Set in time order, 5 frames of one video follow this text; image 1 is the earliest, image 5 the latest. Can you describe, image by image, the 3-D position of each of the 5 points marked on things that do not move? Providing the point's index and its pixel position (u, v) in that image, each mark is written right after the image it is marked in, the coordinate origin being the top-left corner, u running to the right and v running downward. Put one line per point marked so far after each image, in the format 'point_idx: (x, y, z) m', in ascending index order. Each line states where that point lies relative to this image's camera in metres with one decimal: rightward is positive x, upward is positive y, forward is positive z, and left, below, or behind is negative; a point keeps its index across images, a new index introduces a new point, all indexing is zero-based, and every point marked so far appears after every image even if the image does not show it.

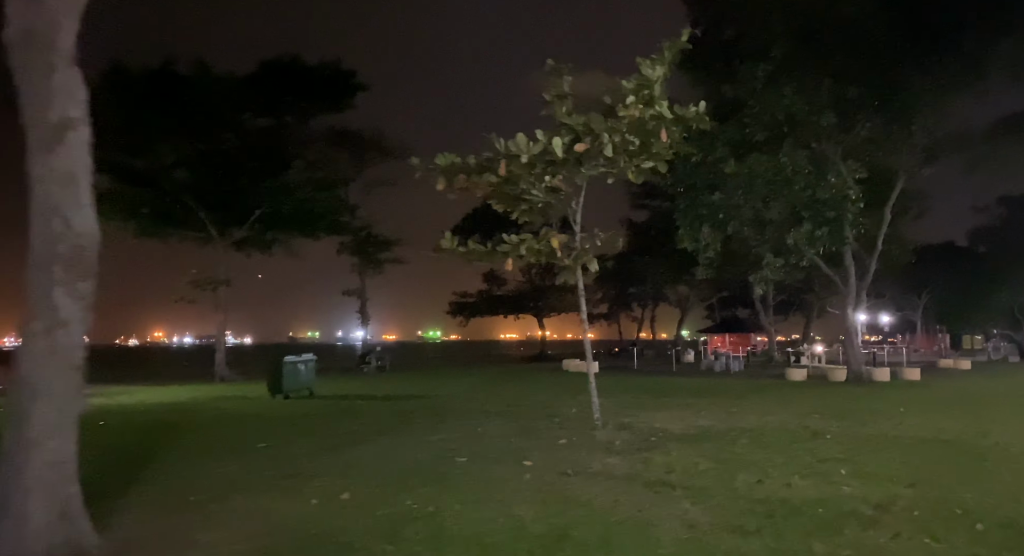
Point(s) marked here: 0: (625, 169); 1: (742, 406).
0: (+2.0, +1.9, +11.4) m
1: (+5.2, -2.9, +15.2) m
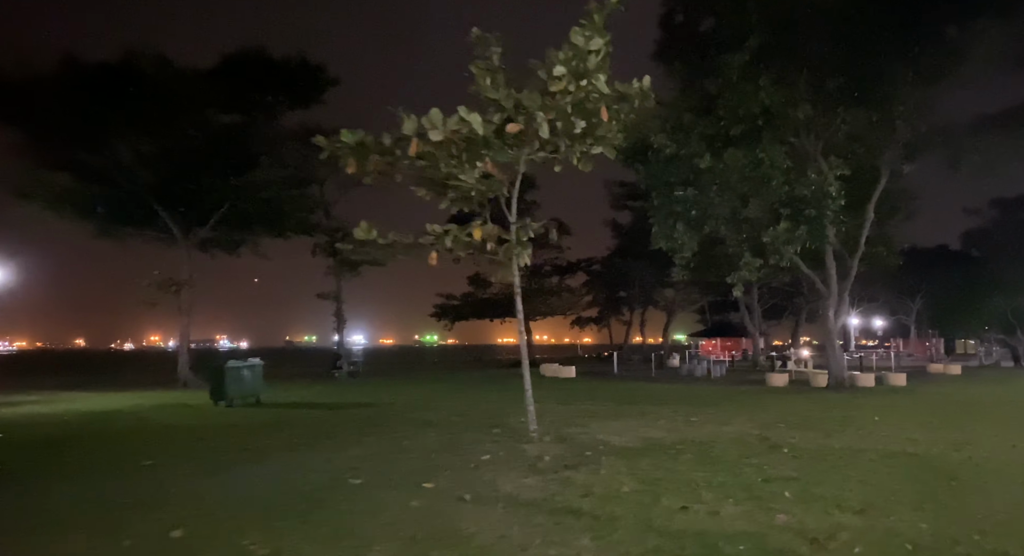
0: (+0.9, +2.0, +10.4) m
1: (+4.0, -2.9, +14.2) m
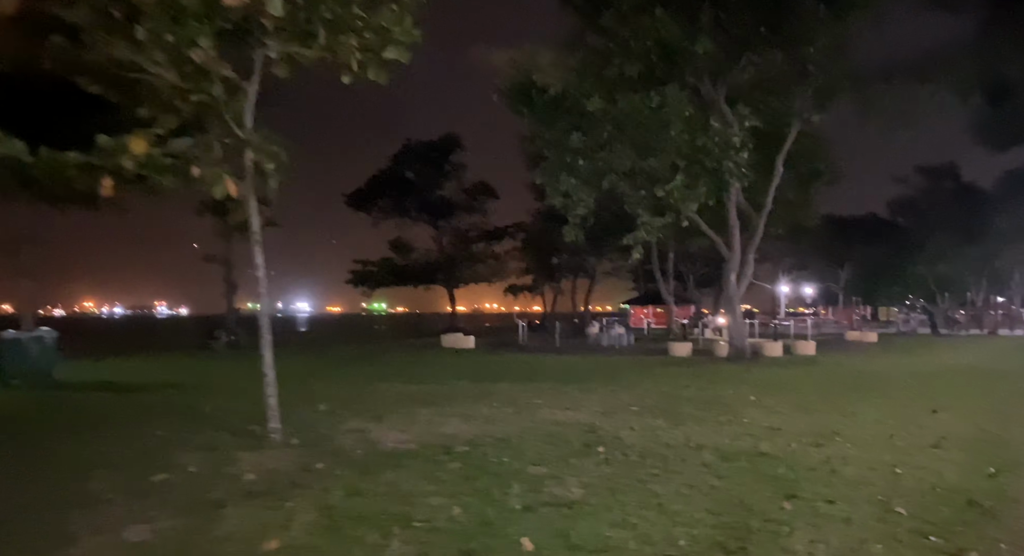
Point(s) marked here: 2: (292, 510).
0: (-2.1, +2.6, +7.7) m
1: (+0.8, -2.1, +11.9) m
2: (-1.6, -1.7, +5.1) m
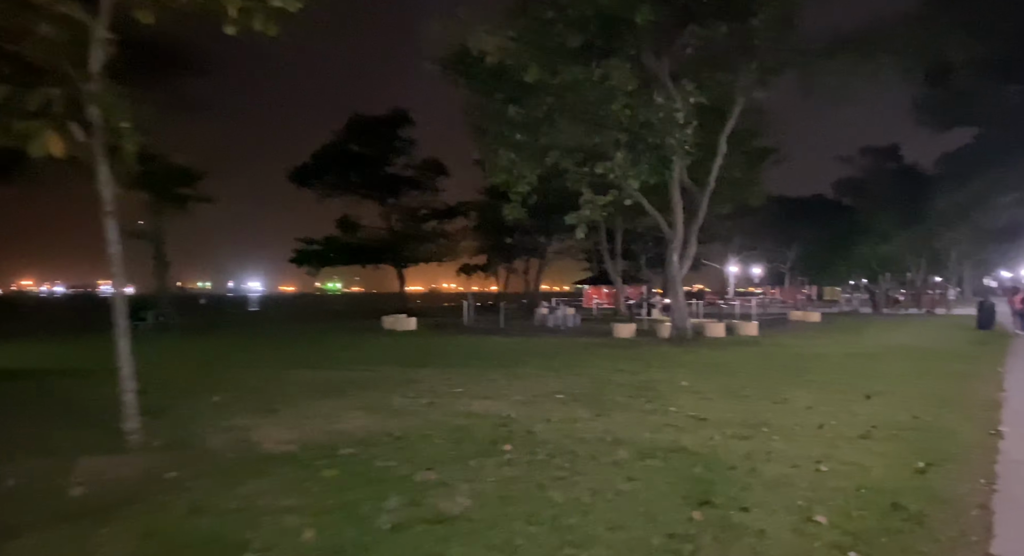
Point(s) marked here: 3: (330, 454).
0: (-3.1, +2.8, +6.6) m
1: (-0.5, -1.7, +11.2) m
2: (-2.5, -1.6, +4.3) m
3: (-1.7, -1.6, +6.3) m
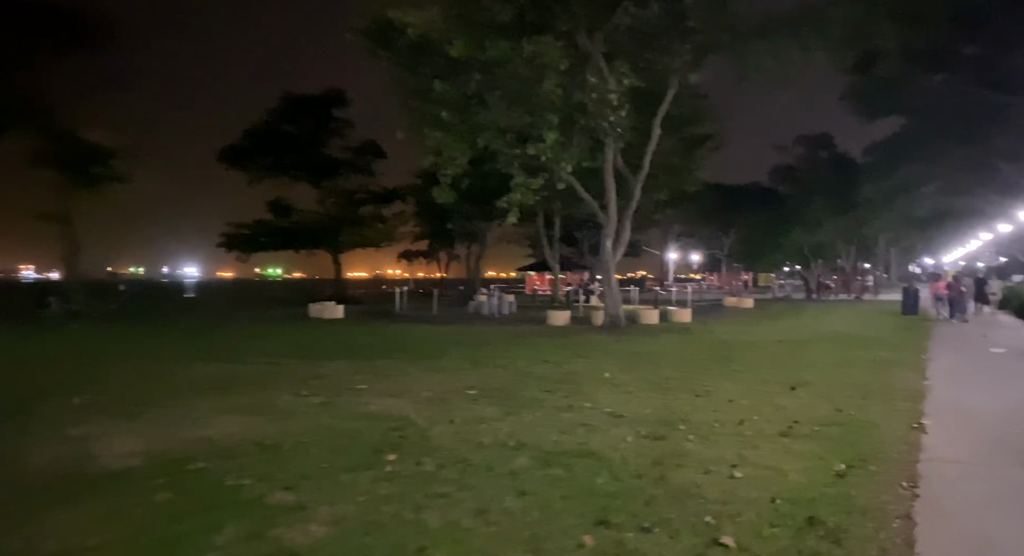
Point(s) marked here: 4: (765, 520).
0: (-4.1, +2.9, +5.5) m
1: (-1.9, -1.5, +10.3) m
2: (-3.3, -1.5, +3.3) m
3: (-2.6, -1.5, +5.4) m
4: (+1.7, -1.6, +4.5) m
